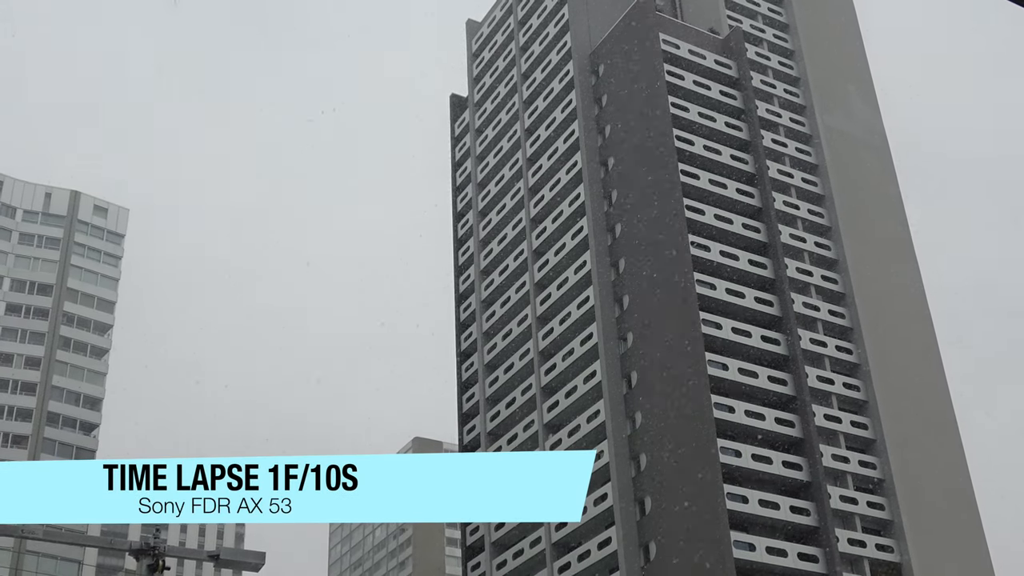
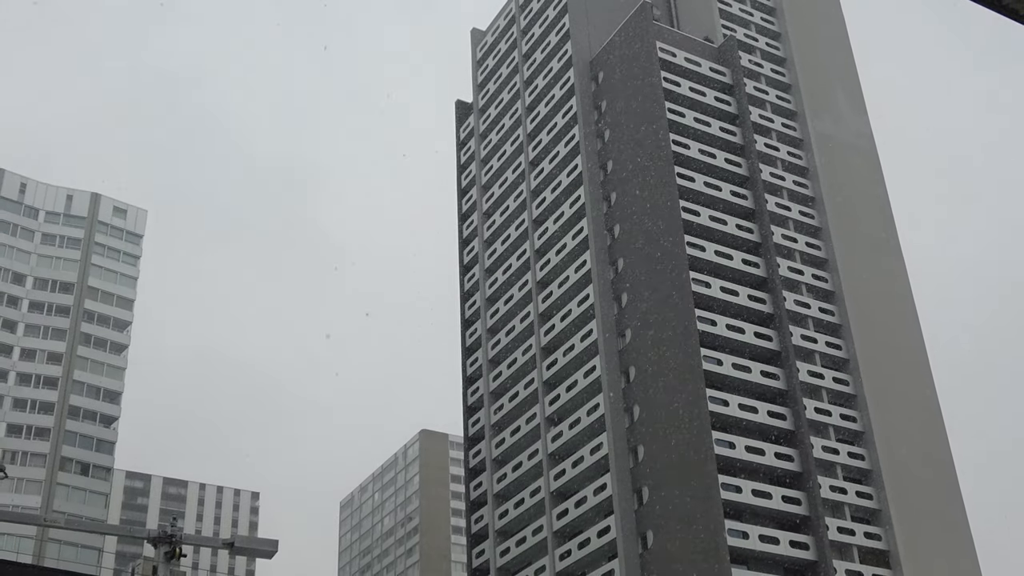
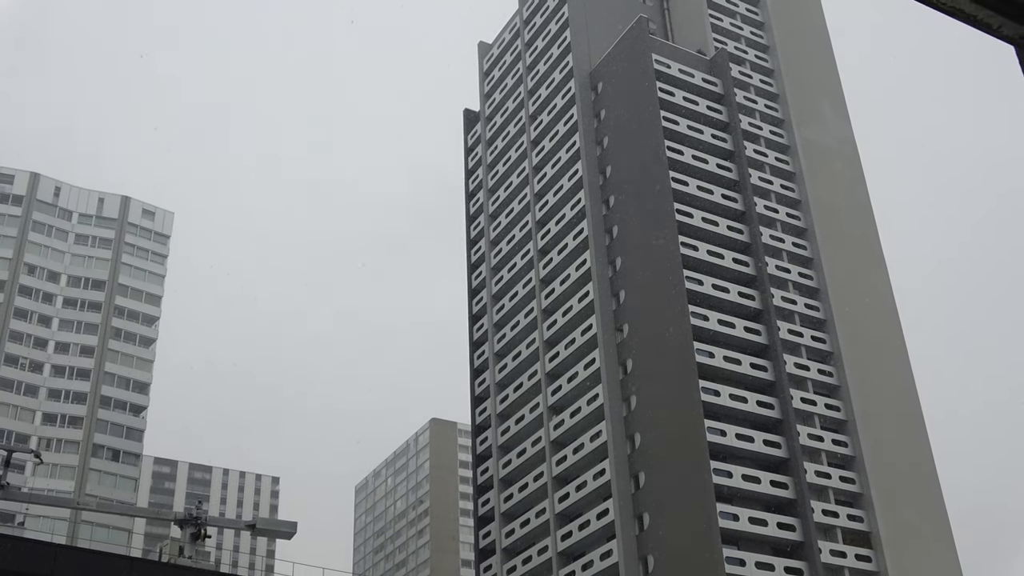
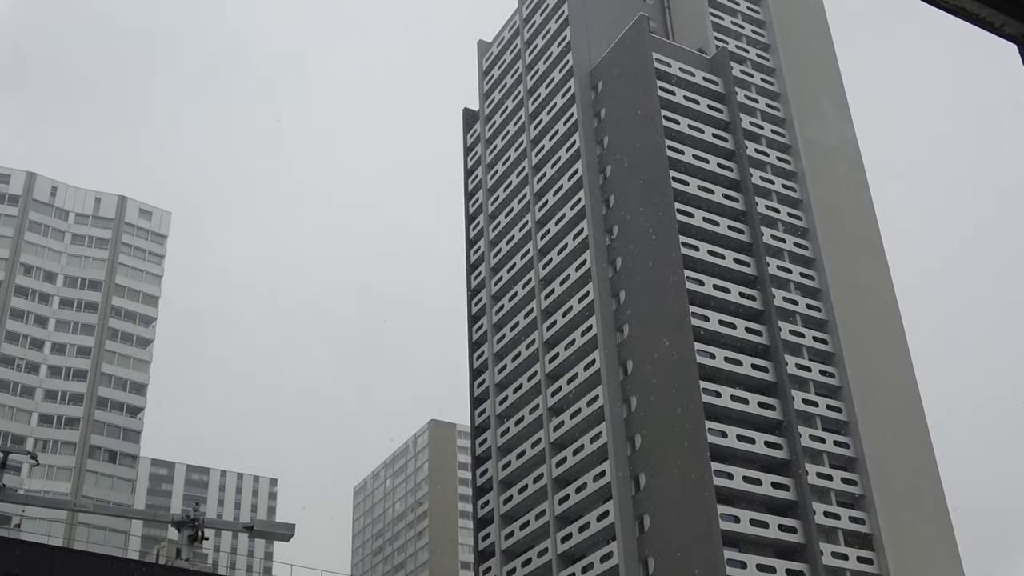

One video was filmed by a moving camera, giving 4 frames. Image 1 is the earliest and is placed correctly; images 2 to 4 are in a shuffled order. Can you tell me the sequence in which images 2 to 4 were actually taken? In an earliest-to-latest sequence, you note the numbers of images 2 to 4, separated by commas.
2, 4, 3
